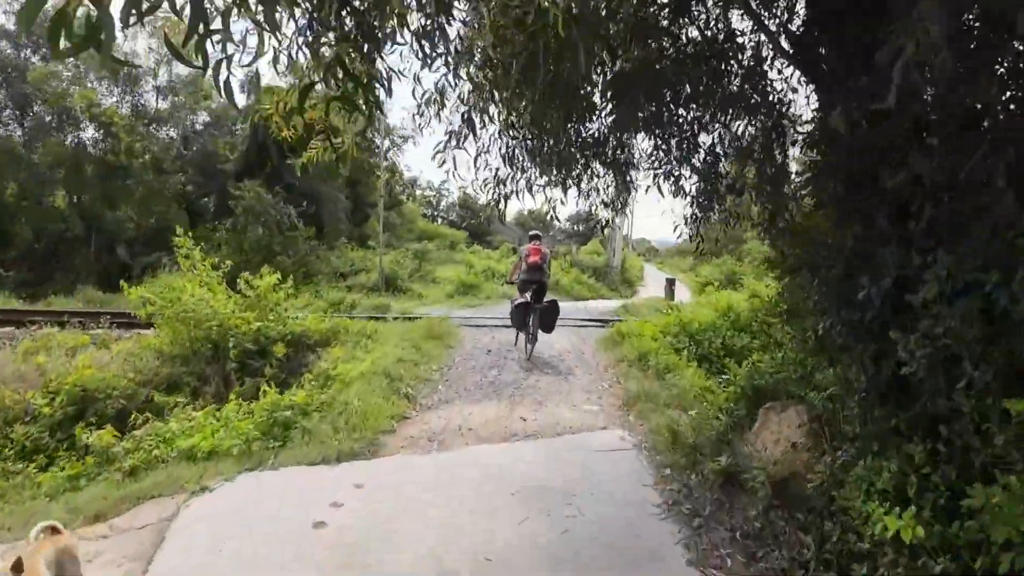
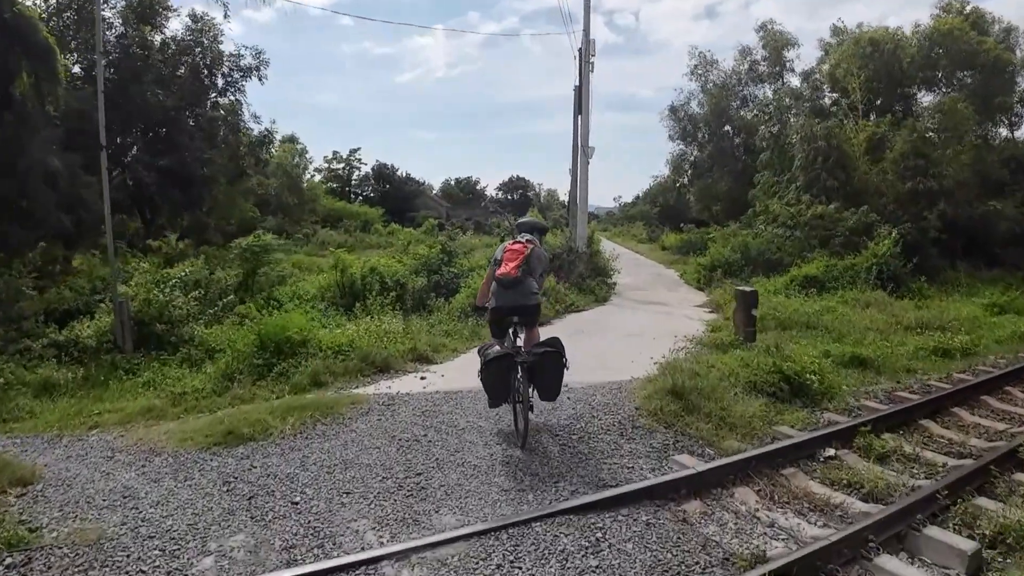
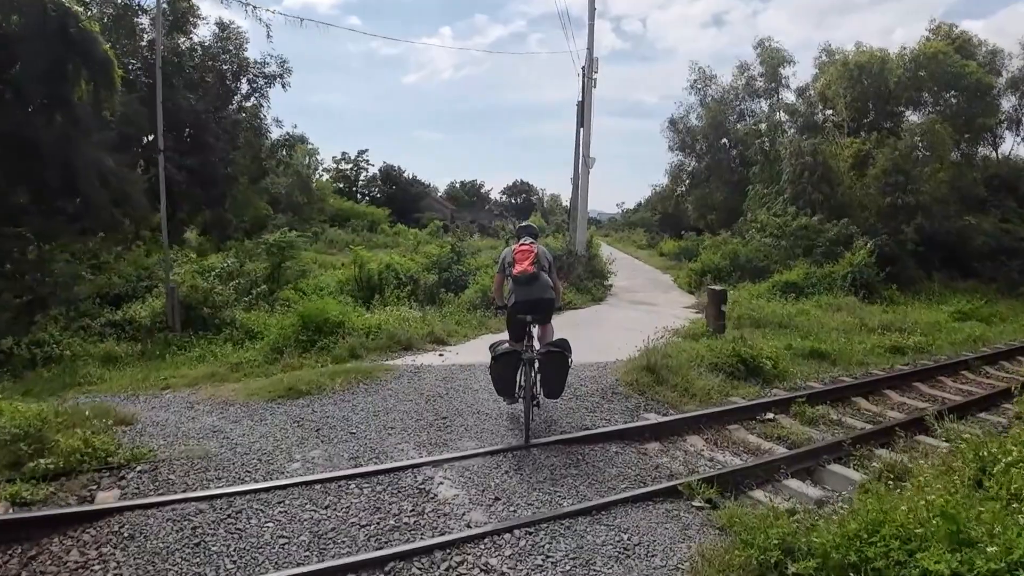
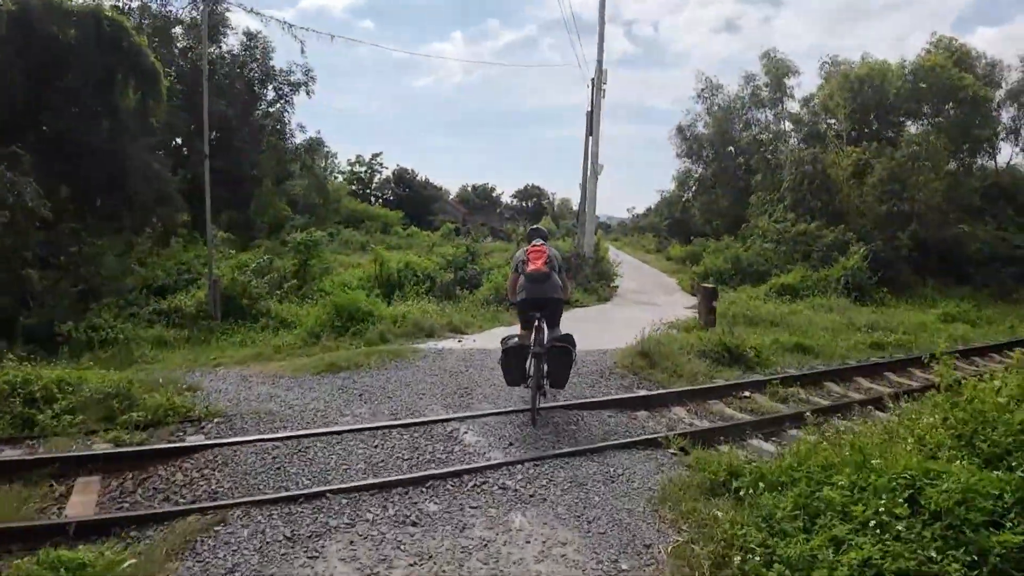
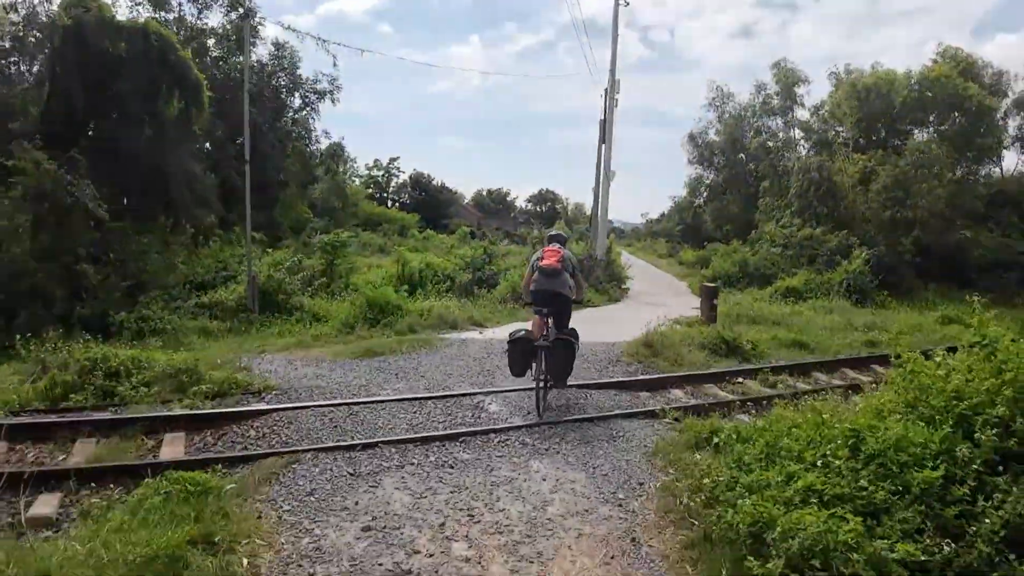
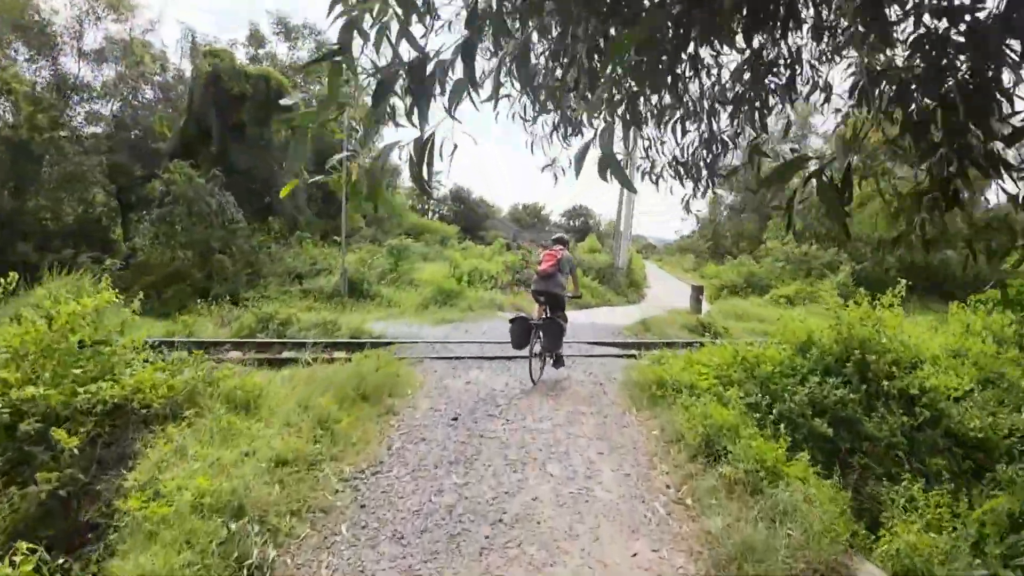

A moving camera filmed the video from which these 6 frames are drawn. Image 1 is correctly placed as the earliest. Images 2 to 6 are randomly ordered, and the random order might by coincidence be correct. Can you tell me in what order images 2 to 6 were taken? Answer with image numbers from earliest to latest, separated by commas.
6, 5, 4, 3, 2
